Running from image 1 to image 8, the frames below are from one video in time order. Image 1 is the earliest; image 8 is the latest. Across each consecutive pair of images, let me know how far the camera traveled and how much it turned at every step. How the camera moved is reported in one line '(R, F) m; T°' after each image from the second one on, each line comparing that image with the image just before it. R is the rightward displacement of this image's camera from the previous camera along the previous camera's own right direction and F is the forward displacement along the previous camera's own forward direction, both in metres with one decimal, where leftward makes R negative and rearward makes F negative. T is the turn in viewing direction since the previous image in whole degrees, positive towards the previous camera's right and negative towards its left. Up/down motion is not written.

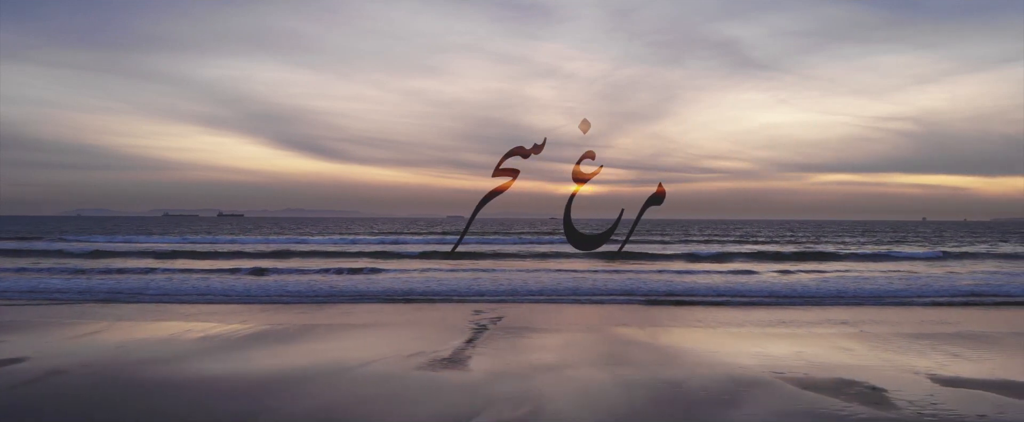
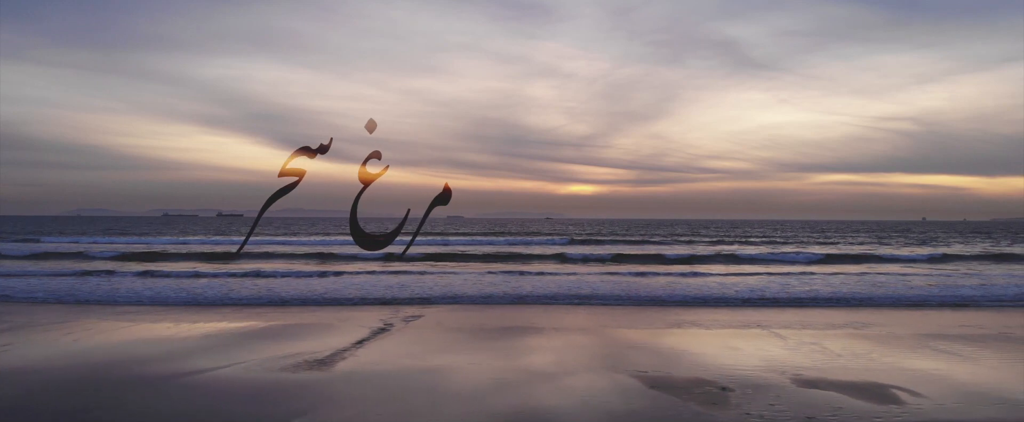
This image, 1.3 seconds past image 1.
(-1.7, +1.7) m; 0°
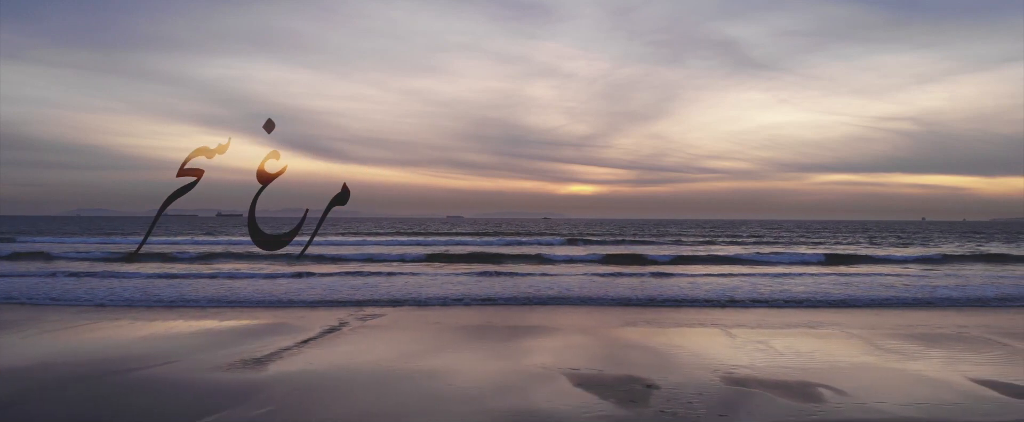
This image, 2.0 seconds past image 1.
(+0.8, -0.1) m; 0°
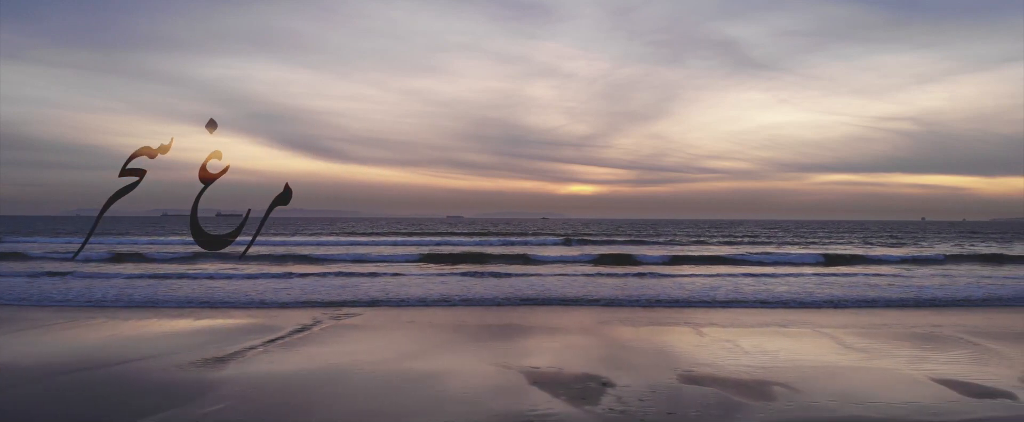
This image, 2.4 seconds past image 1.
(+0.5, -0.1) m; 0°
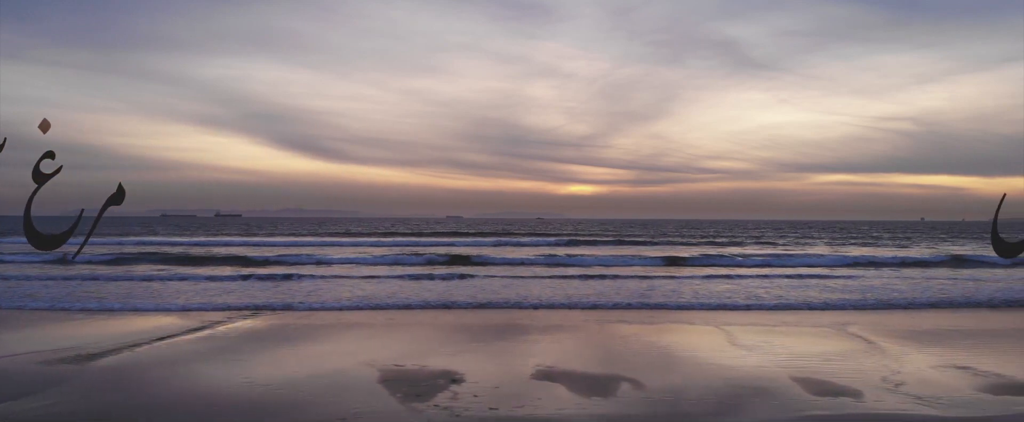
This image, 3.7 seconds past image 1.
(+1.1, -0.2) m; 0°
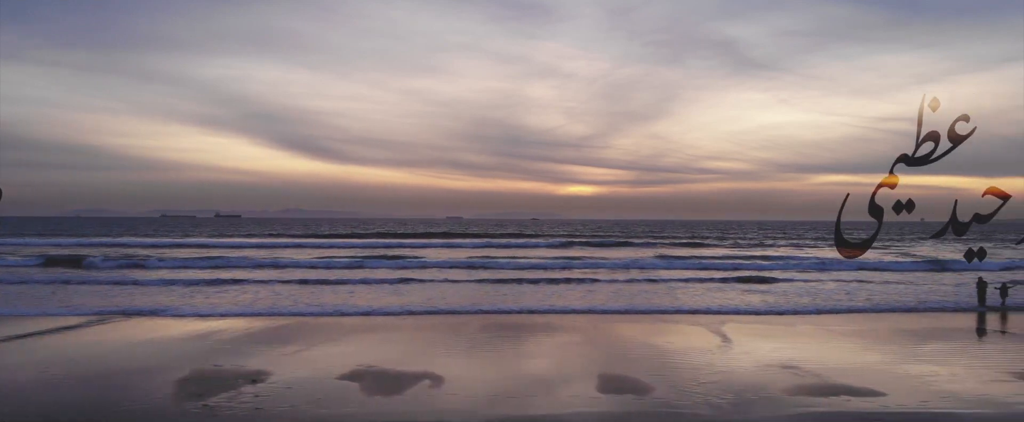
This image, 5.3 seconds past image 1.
(+0.2, -0.7) m; 0°
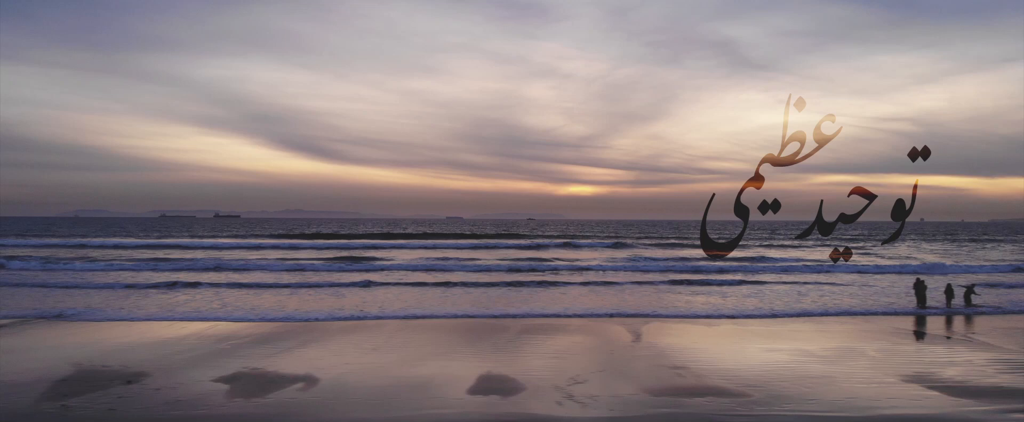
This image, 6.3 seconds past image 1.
(+0.8, -0.1) m; 0°
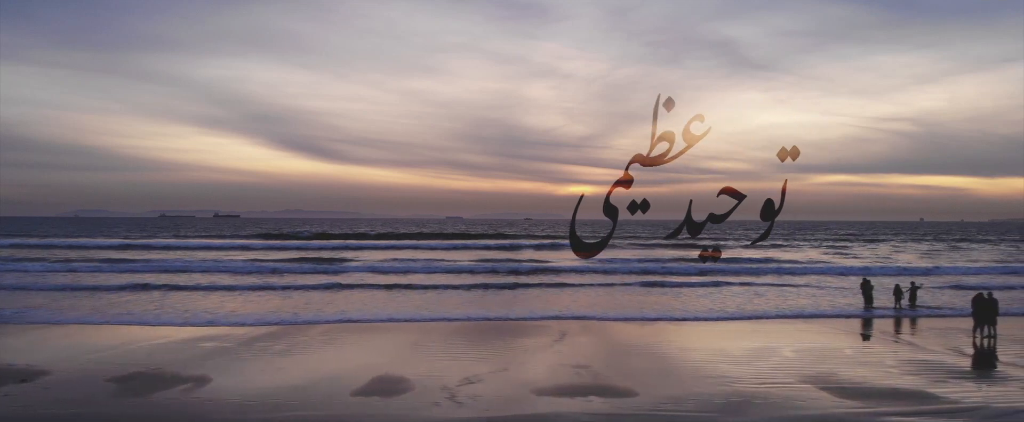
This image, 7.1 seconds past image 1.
(+0.7, -0.1) m; 0°
